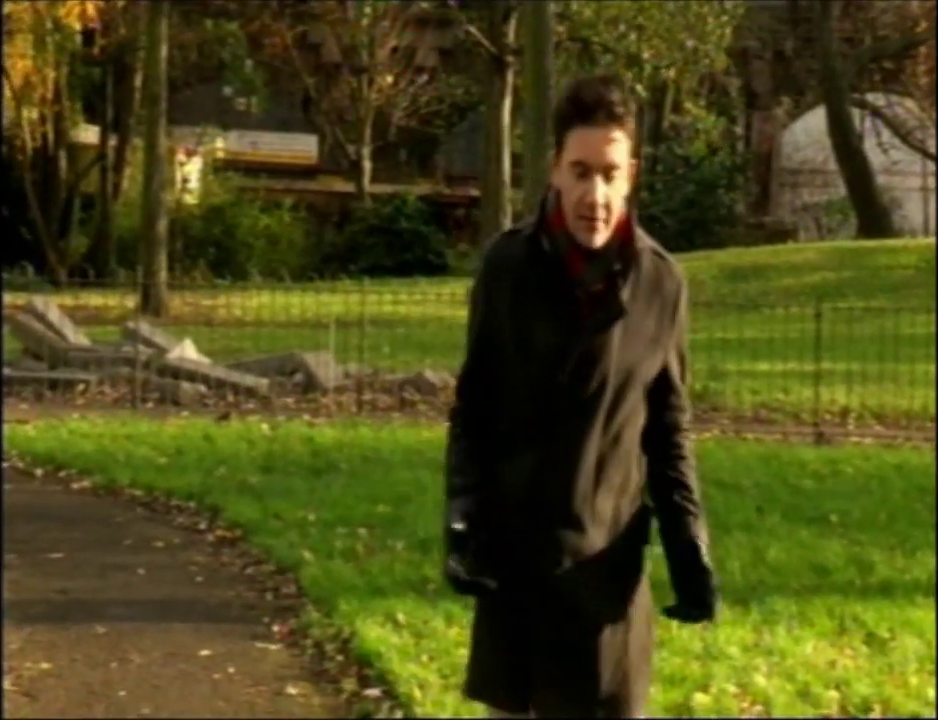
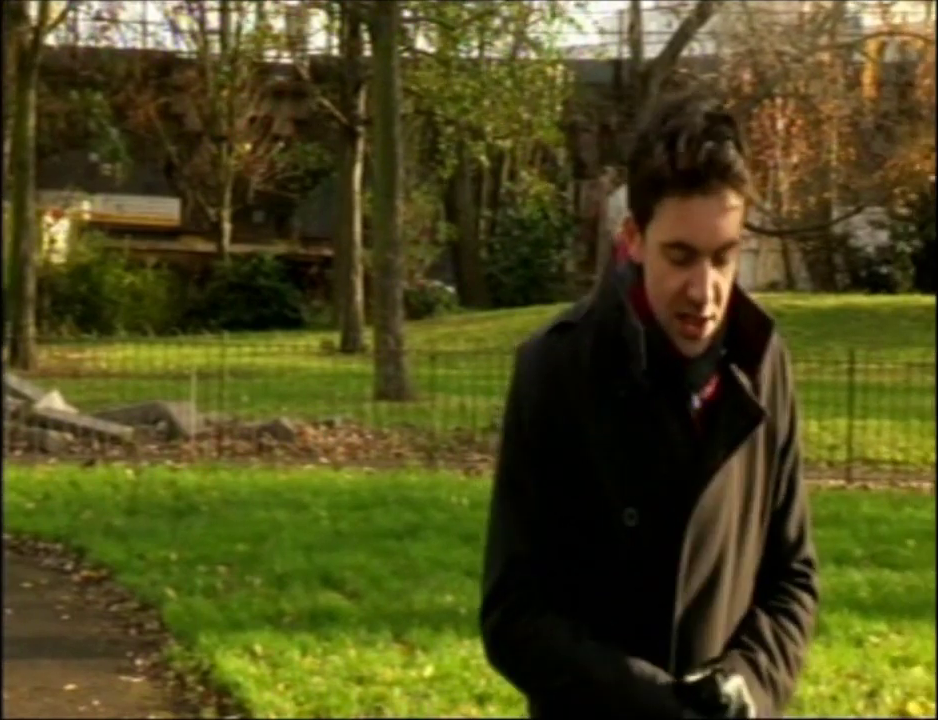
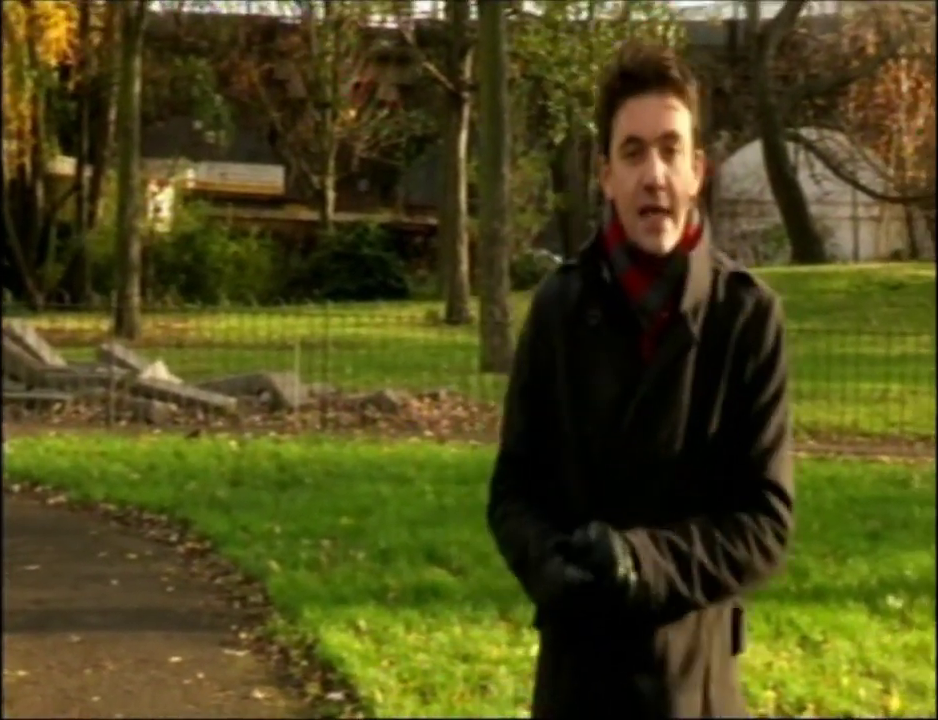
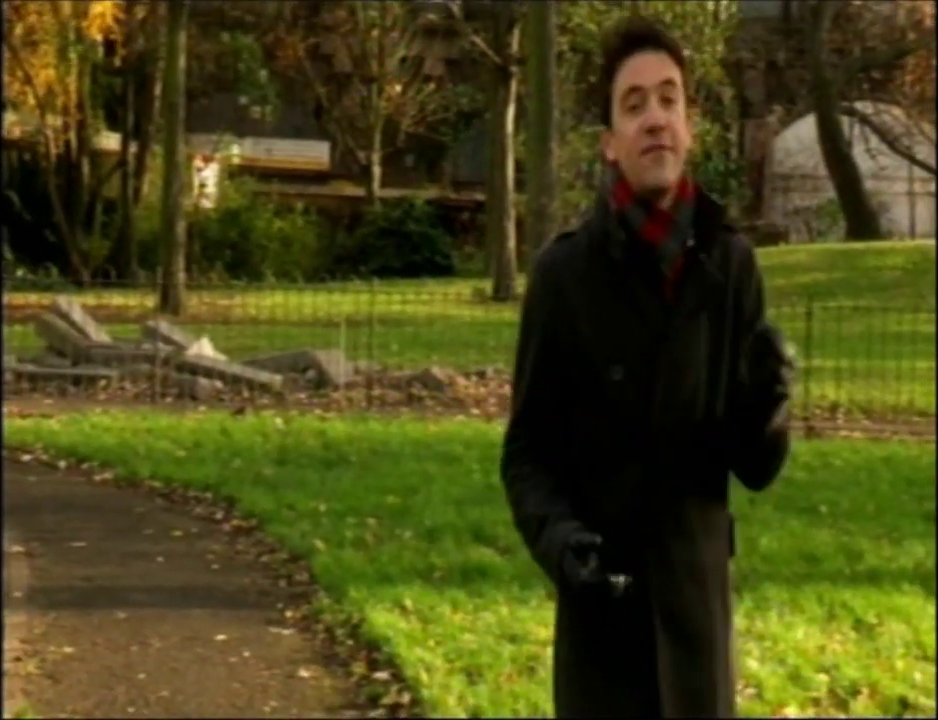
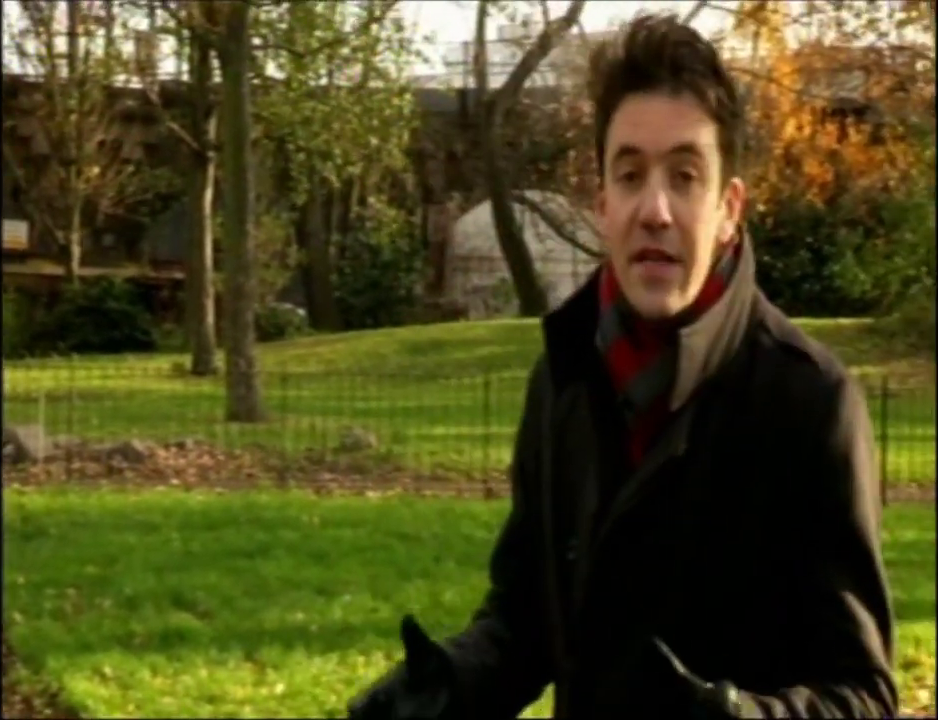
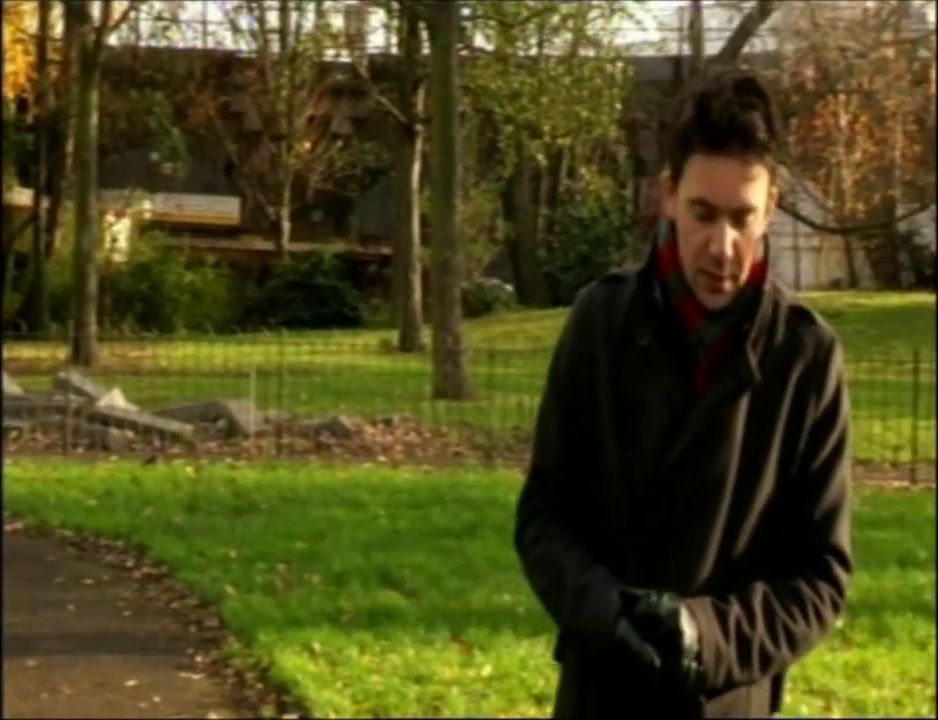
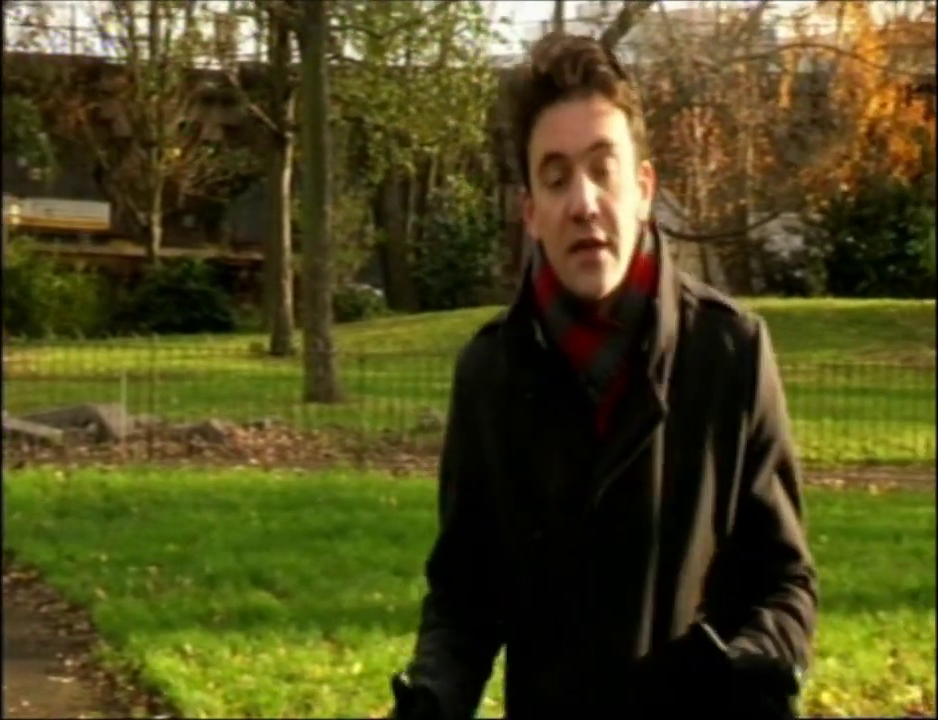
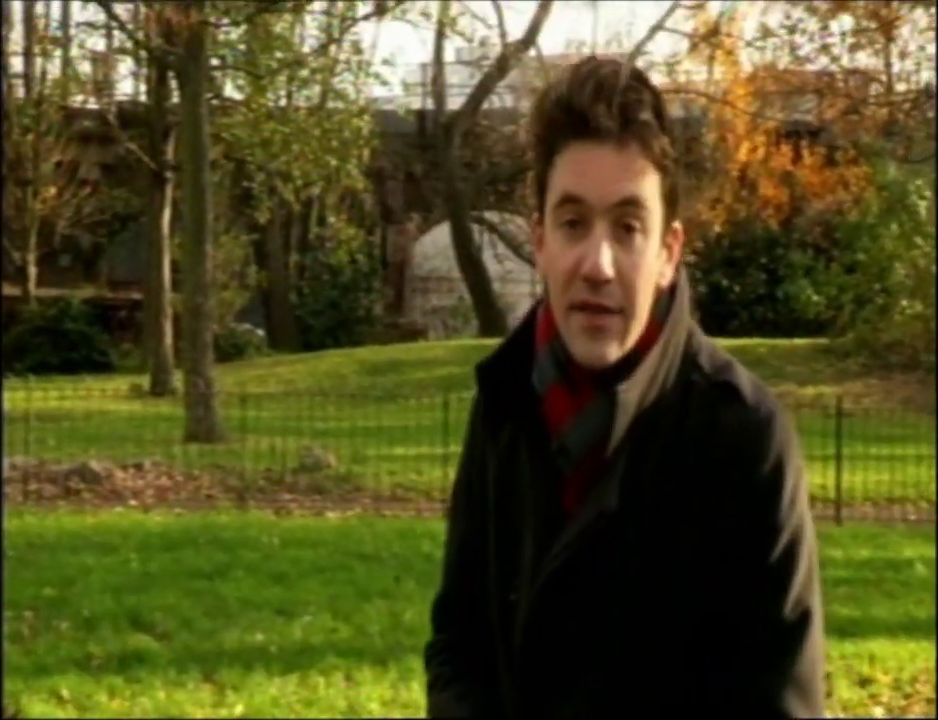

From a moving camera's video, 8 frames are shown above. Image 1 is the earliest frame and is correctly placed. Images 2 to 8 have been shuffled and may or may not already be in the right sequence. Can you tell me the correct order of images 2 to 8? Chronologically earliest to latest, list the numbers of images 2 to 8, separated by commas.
4, 3, 6, 2, 7, 5, 8
